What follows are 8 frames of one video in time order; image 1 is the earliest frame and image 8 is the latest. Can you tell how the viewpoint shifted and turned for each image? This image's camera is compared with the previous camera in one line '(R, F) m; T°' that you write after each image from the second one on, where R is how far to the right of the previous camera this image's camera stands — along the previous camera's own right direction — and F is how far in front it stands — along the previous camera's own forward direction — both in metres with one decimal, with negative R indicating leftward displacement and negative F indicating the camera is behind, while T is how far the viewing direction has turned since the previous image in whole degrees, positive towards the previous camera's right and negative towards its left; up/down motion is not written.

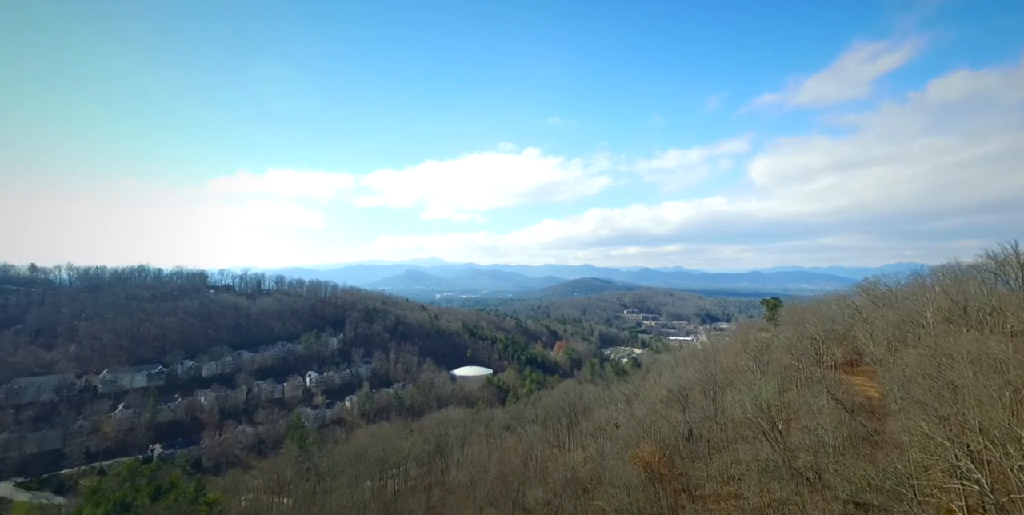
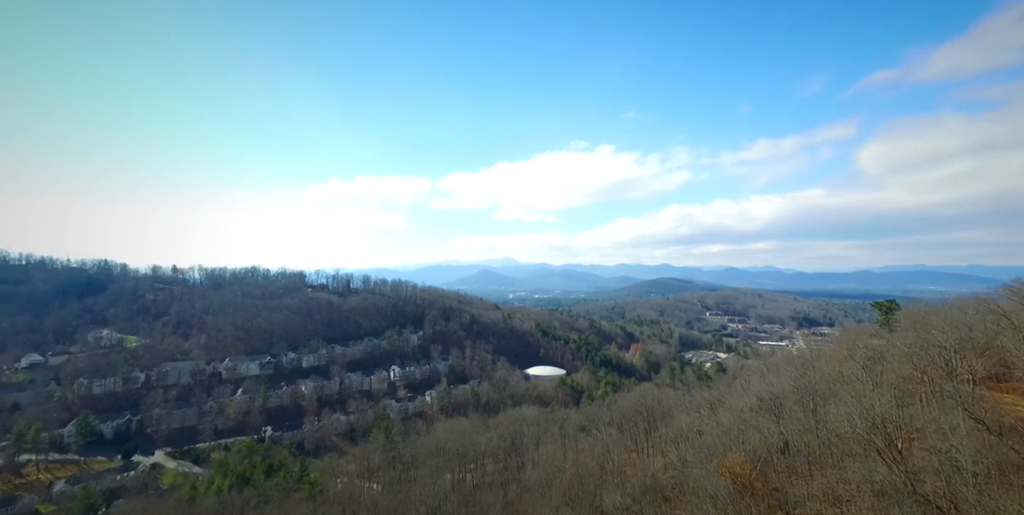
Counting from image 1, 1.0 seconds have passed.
(-0.1, +0.3) m; -7°
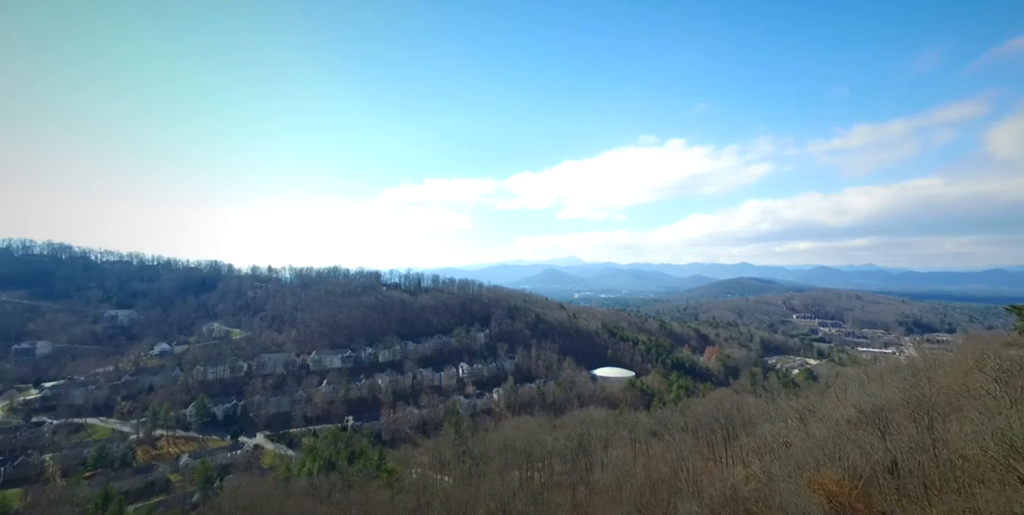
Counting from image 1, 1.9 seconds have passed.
(-0.1, +0.4) m; -6°
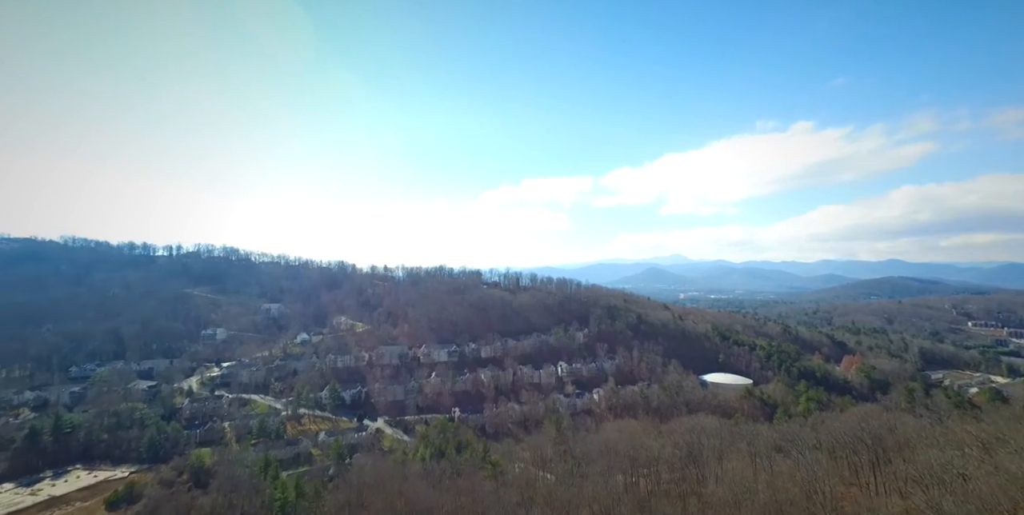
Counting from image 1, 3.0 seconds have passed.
(-0.4, +1.1) m; -9°
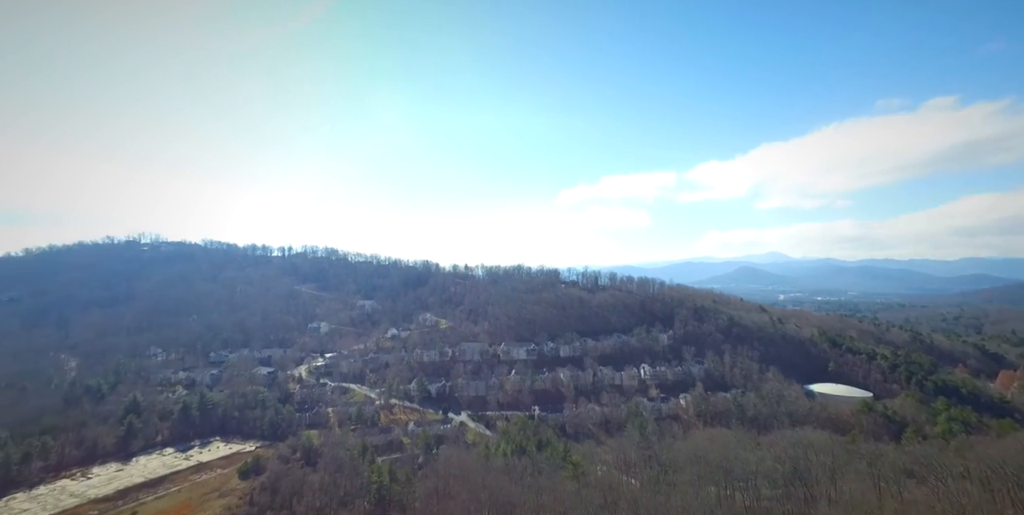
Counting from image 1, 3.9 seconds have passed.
(-0.5, +1.4) m; -7°
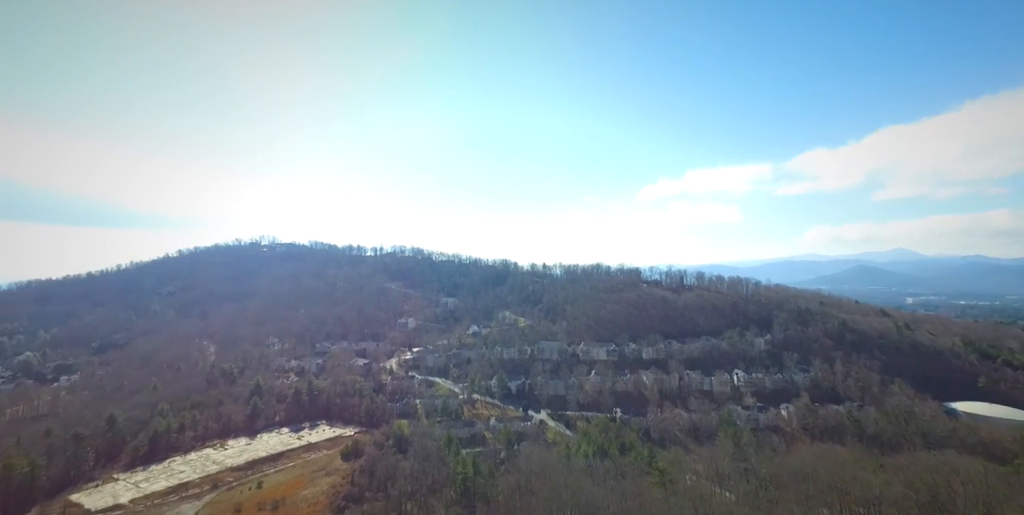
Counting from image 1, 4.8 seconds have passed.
(-0.8, +2.1) m; -7°
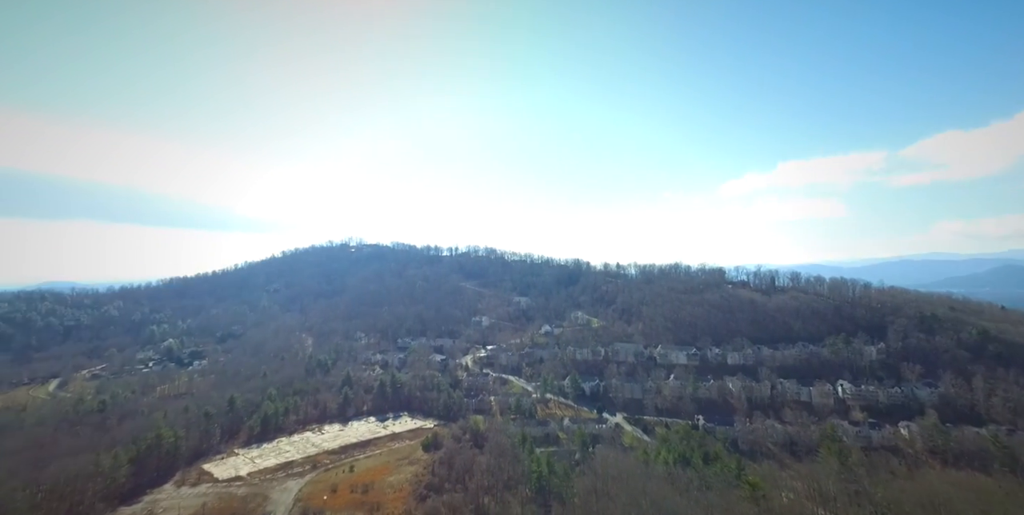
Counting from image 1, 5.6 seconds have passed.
(-0.9, +2.8) m; -7°
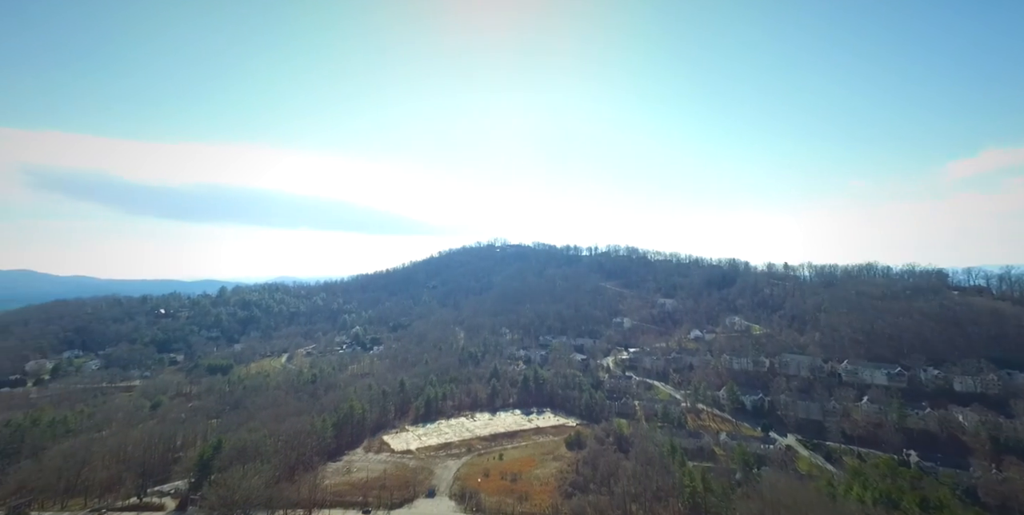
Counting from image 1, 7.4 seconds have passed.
(-3.2, +9.6) m; -14°
